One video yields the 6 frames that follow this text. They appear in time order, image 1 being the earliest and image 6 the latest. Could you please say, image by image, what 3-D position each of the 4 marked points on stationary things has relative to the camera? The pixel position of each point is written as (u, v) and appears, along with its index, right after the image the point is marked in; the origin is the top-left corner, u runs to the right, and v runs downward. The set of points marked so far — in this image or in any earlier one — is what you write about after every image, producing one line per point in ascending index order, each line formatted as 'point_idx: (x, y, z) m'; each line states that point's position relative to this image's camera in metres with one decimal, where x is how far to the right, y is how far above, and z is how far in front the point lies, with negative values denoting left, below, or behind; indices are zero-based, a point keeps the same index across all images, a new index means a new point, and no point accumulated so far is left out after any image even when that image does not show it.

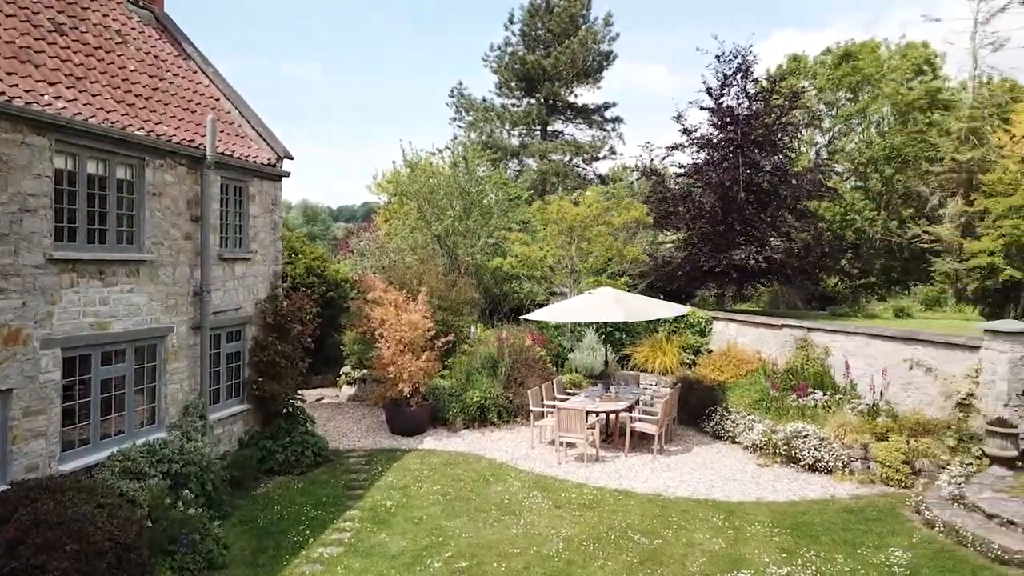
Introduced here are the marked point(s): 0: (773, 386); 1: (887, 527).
0: (+3.8, -1.4, +11.6) m
1: (+3.7, -2.3, +7.9) m
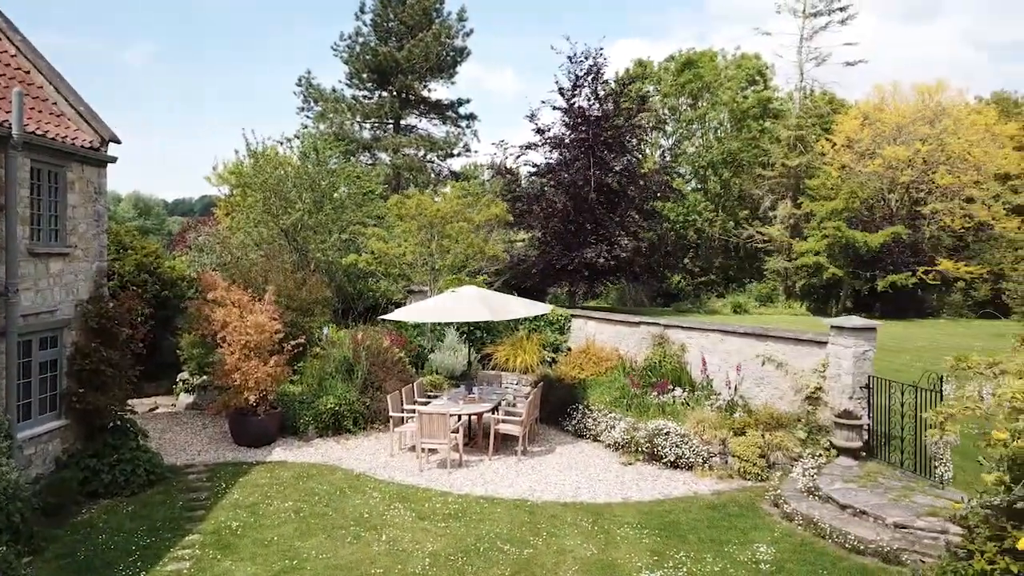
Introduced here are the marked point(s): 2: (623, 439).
0: (+1.8, -1.4, +11.6) m
1: (+2.3, -2.3, +8.0) m
2: (+1.5, -2.0, +10.7) m
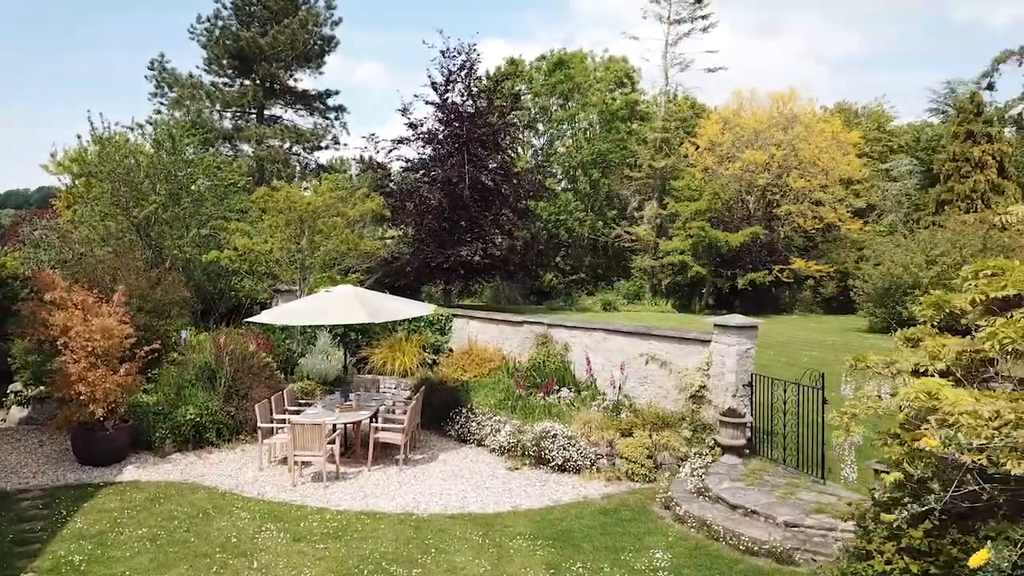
0: (+0.1, -1.4, +11.3) m
1: (+1.3, -2.3, +7.8) m
2: (0.0, -2.0, +10.3) m
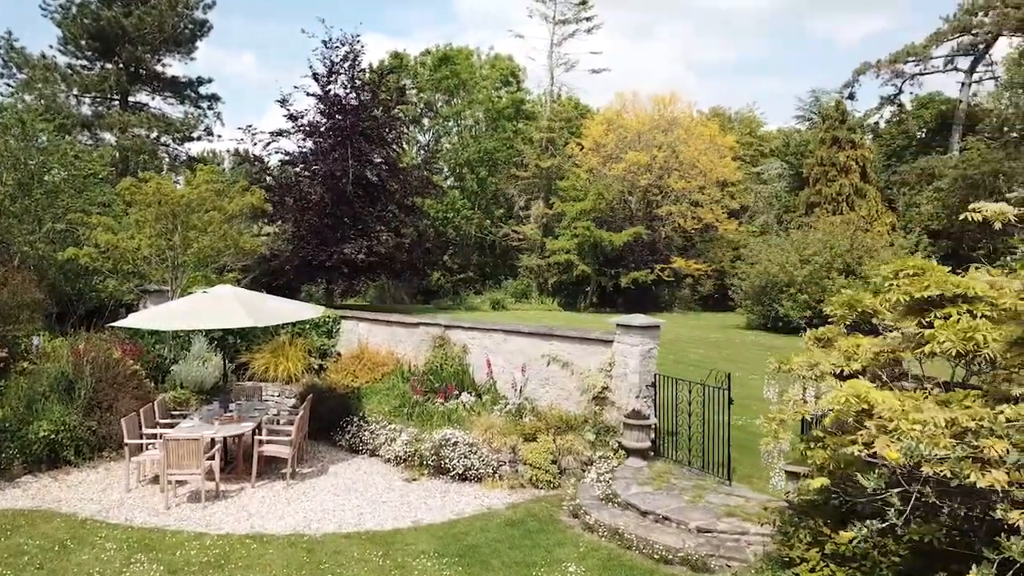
0: (-1.3, -1.4, +10.8) m
1: (+0.4, -2.3, +7.5) m
2: (-1.3, -2.0, +9.7) m
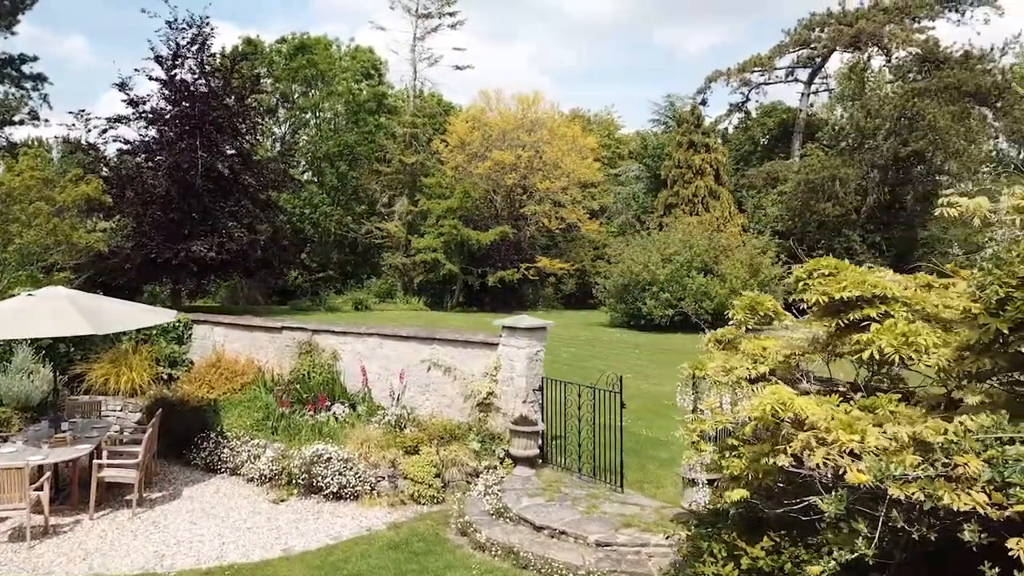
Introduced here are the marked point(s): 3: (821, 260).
0: (-2.8, -1.4, +9.8) m
1: (-0.6, -2.3, +6.9) m
2: (-2.6, -2.0, +8.8) m
3: (+1.9, +0.2, +5.1) m
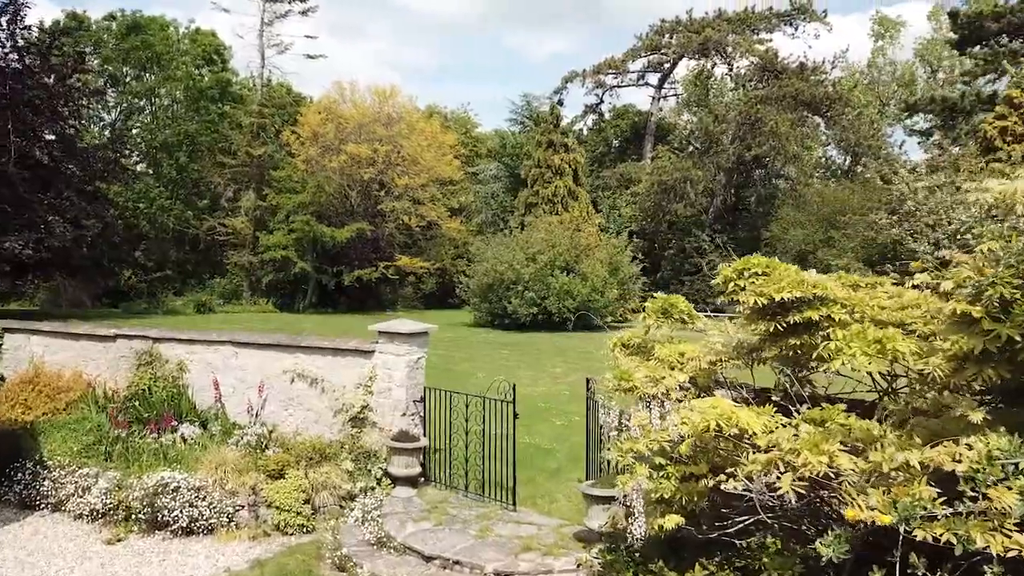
0: (-4.2, -1.4, +8.5) m
1: (-1.4, -2.3, +6.0) m
2: (-3.8, -2.0, +7.5) m
3: (+1.4, +0.2, +4.7) m
